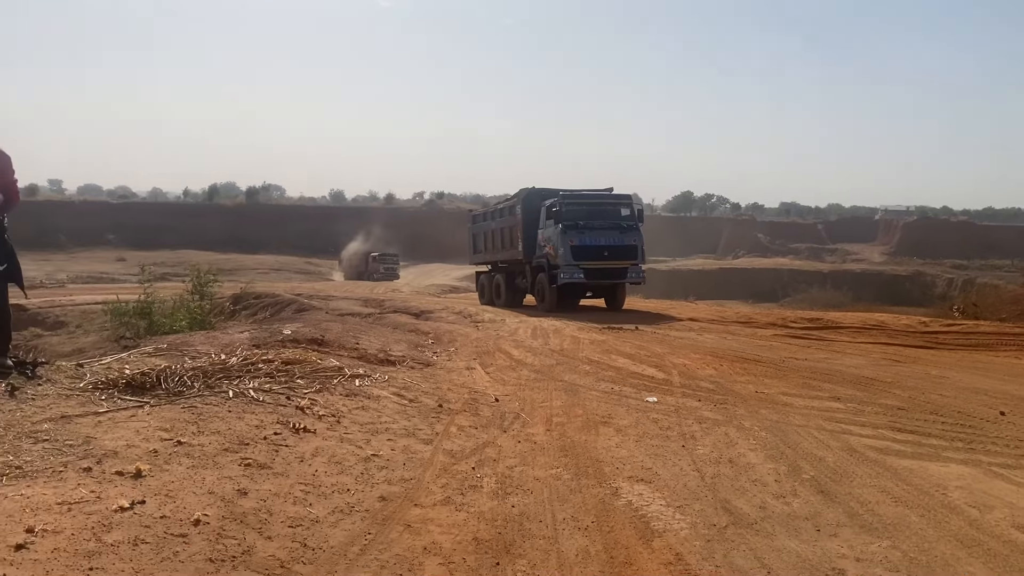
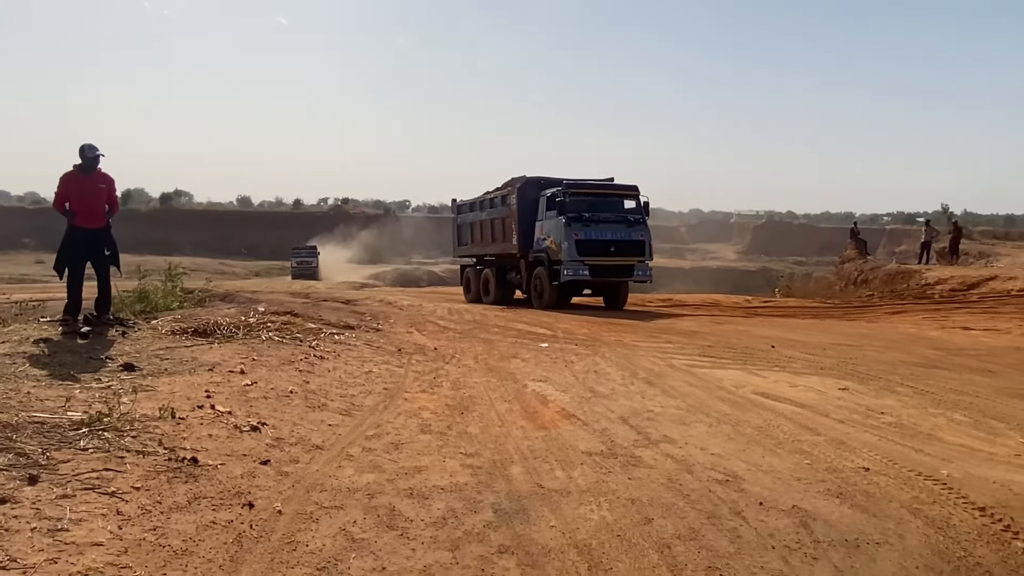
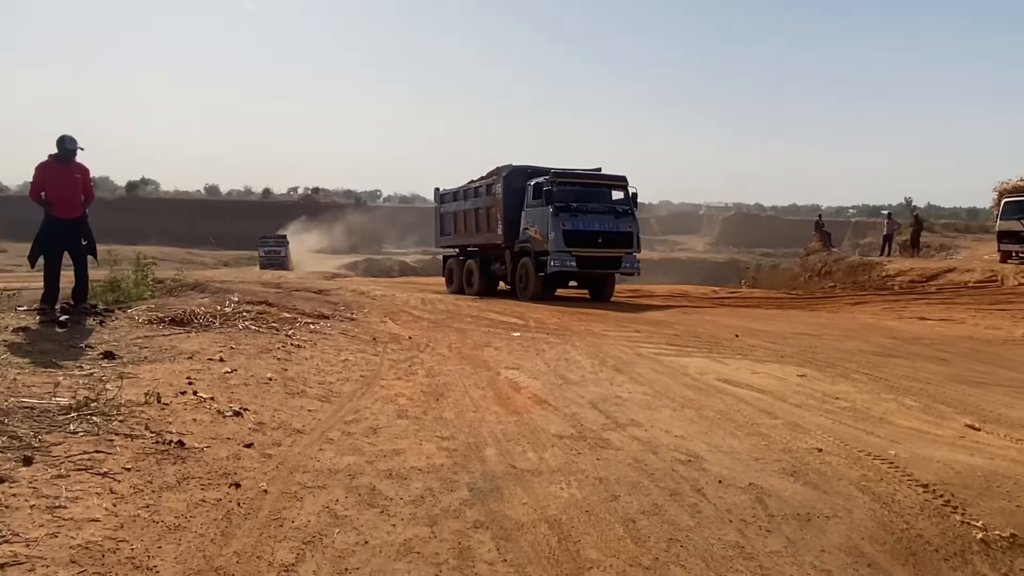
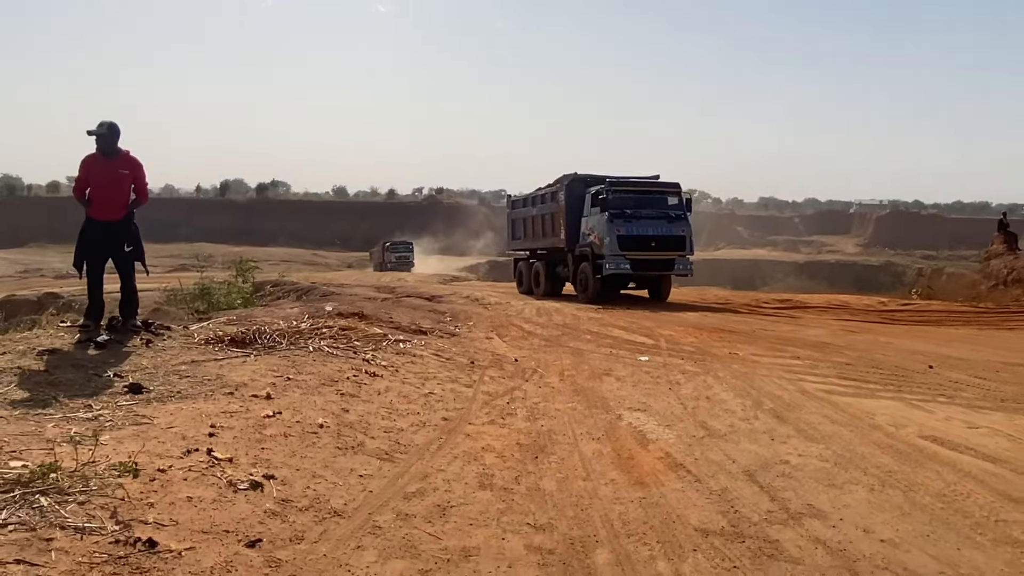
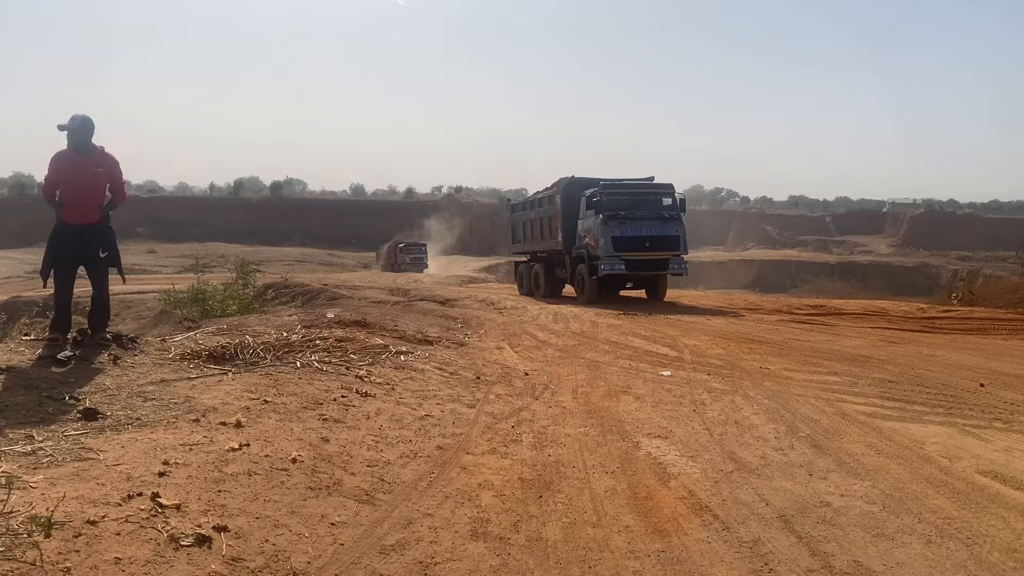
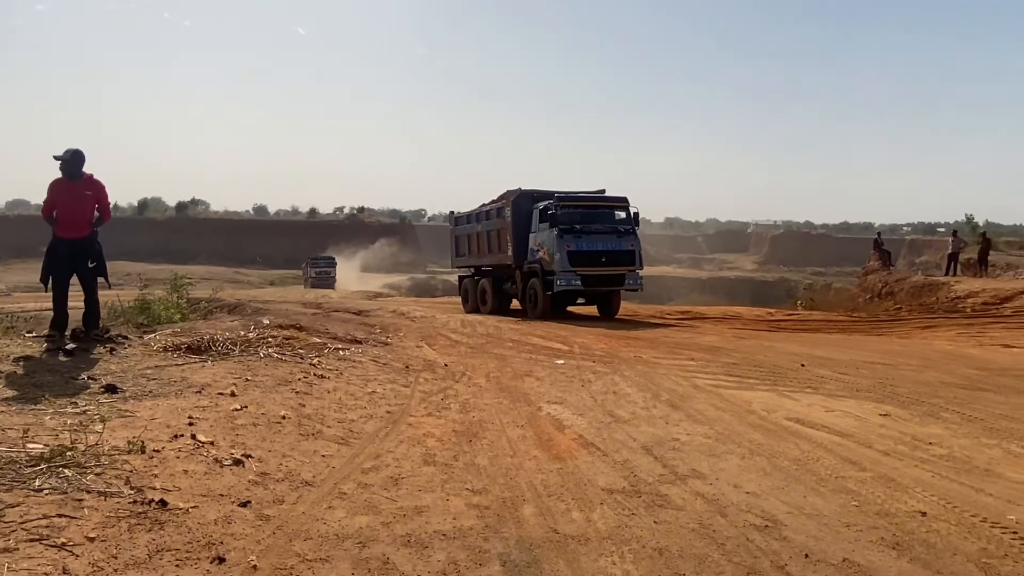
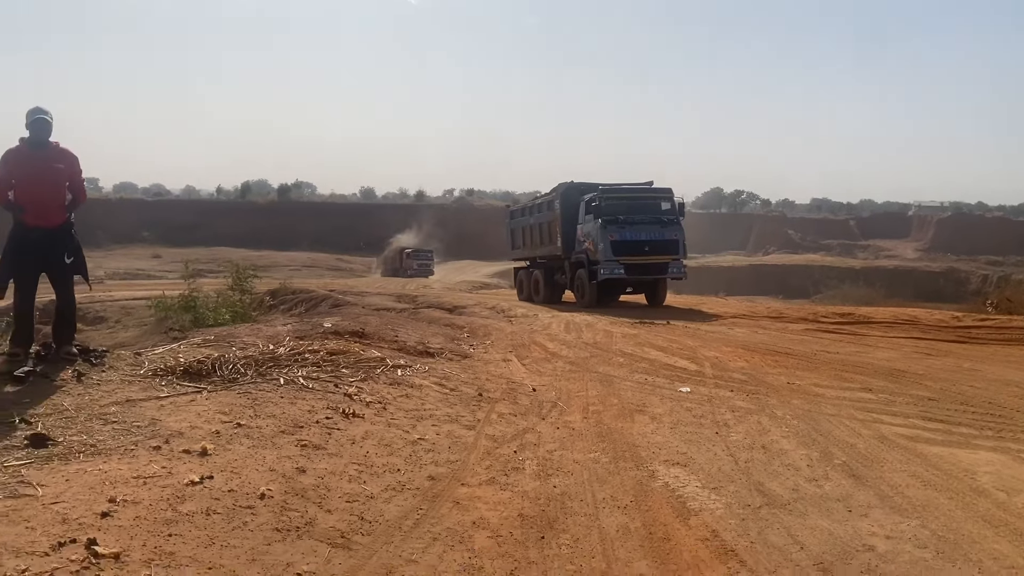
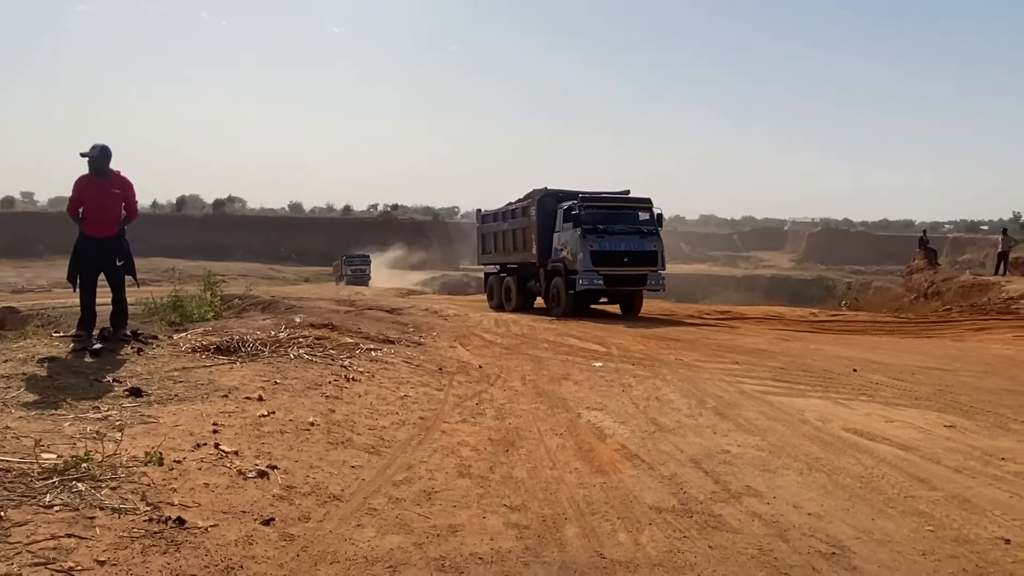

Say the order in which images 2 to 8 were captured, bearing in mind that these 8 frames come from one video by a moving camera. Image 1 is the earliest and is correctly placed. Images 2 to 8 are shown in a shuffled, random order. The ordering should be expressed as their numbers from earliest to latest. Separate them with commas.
7, 5, 4, 8, 6, 2, 3
